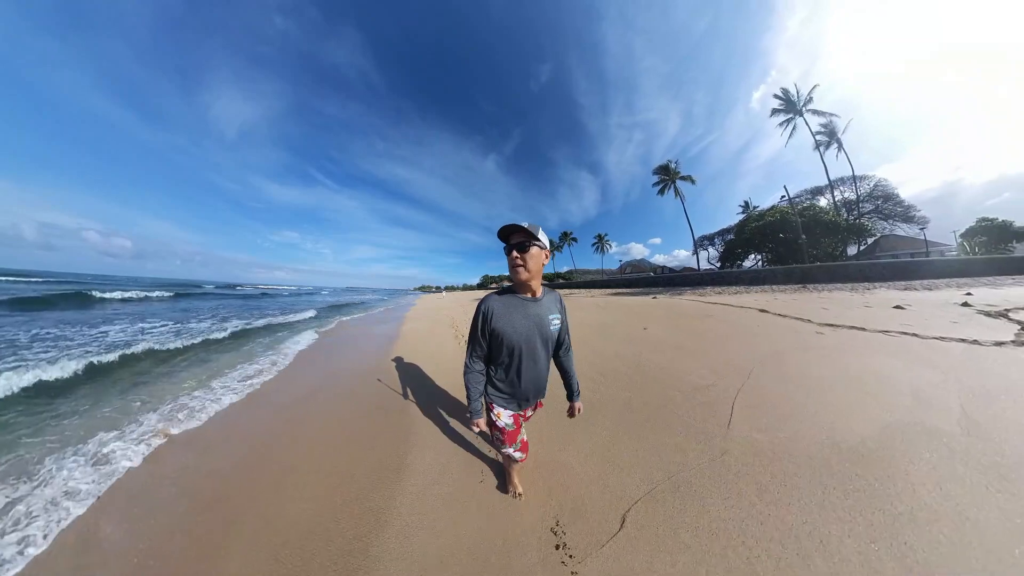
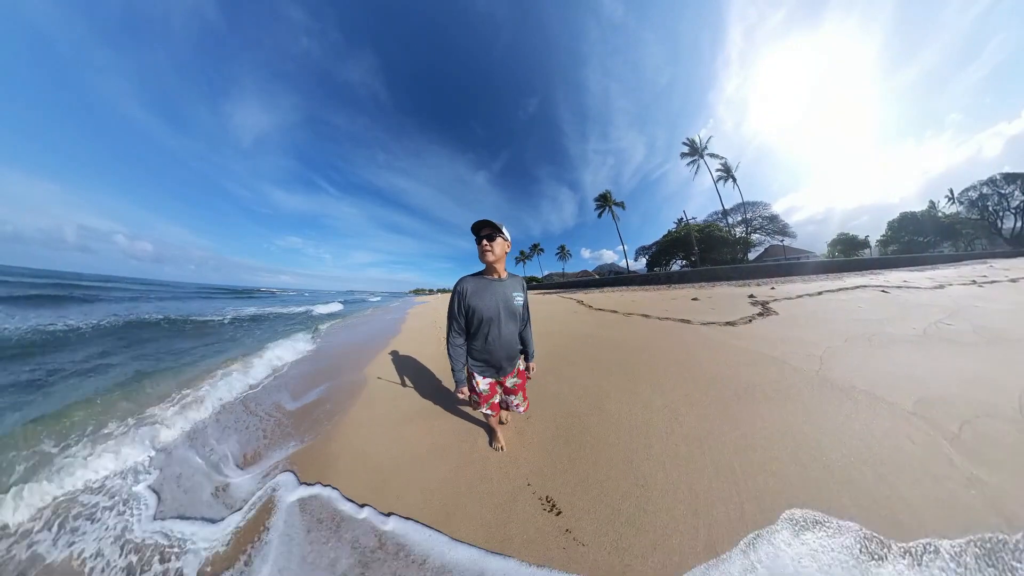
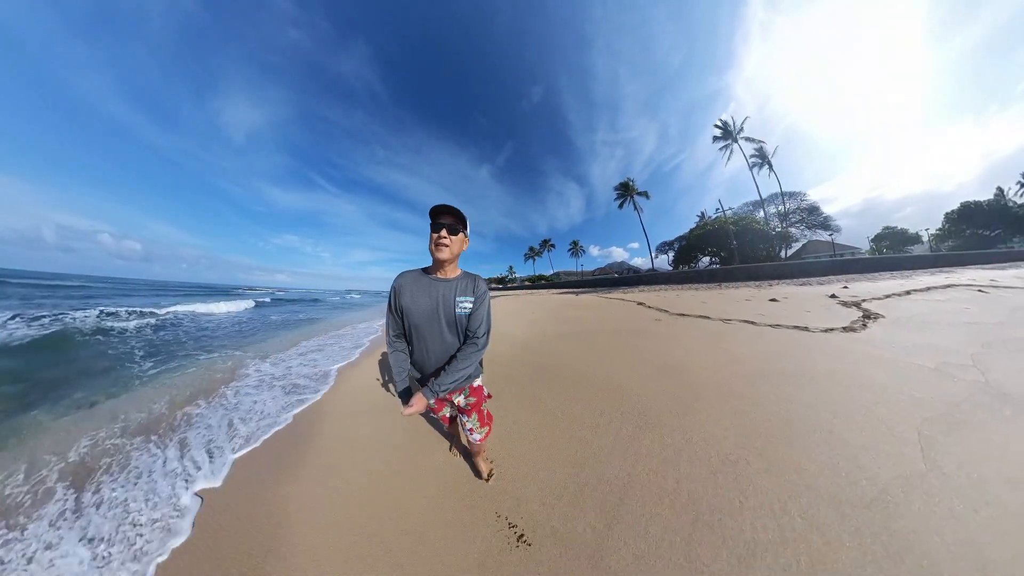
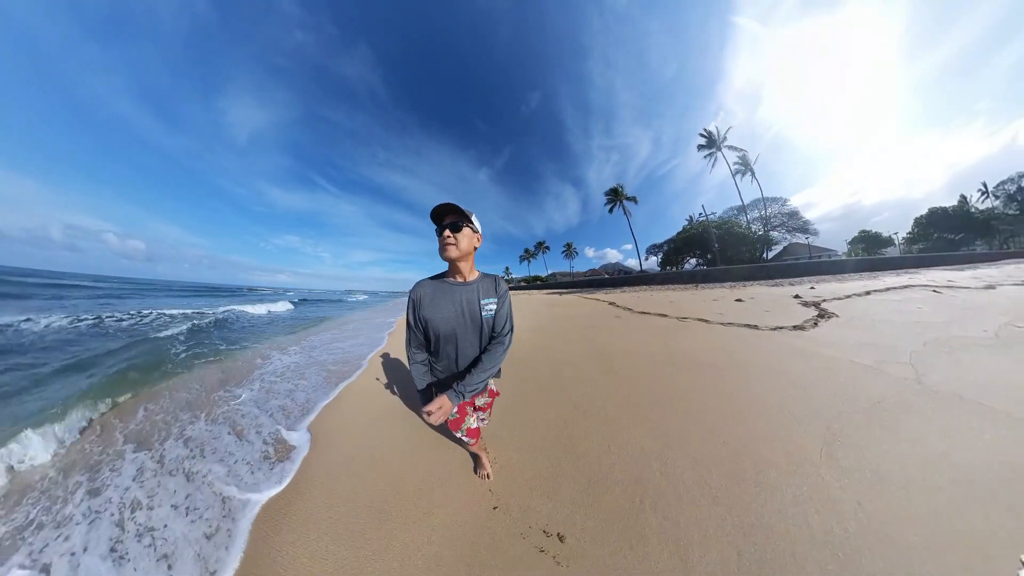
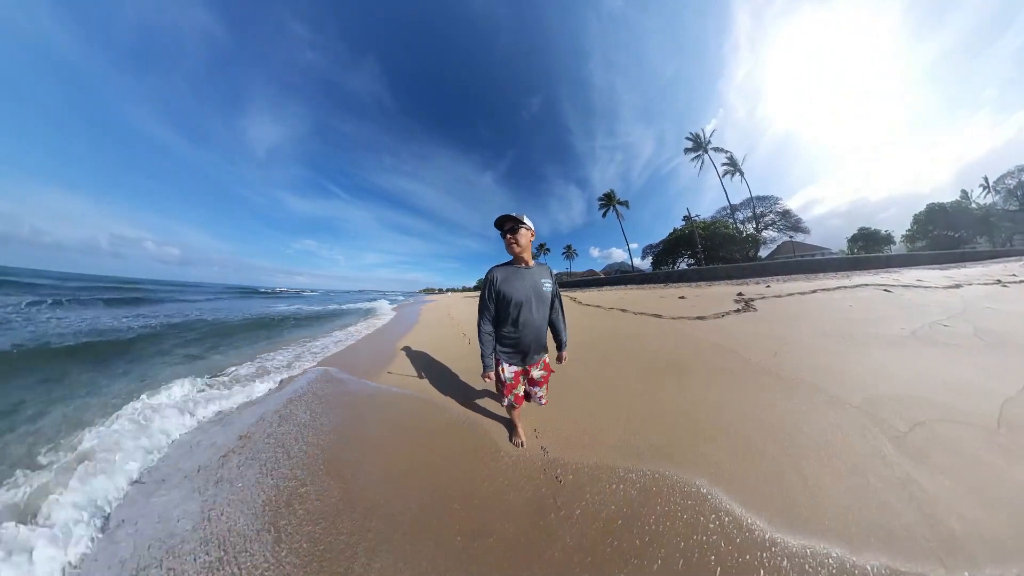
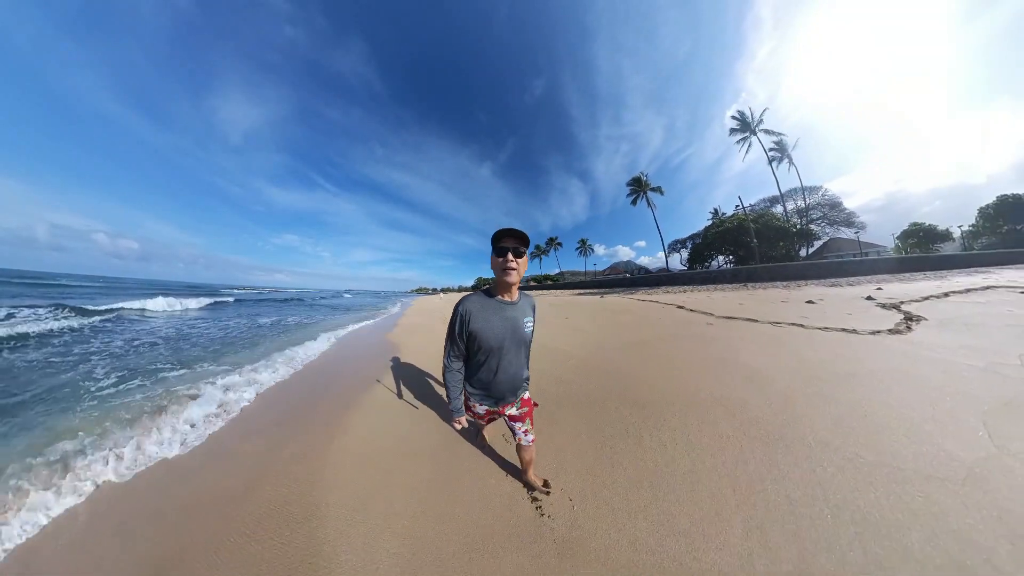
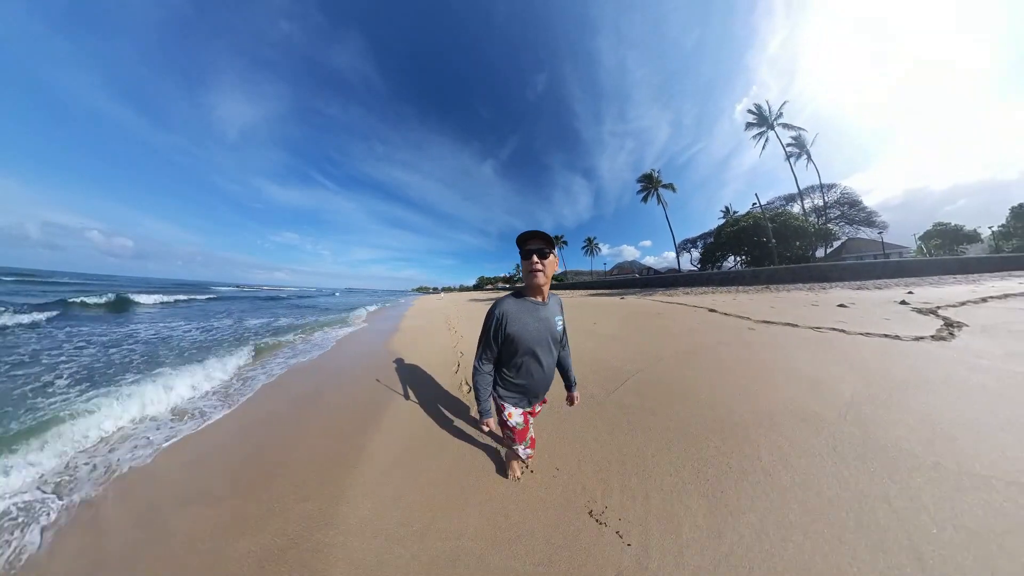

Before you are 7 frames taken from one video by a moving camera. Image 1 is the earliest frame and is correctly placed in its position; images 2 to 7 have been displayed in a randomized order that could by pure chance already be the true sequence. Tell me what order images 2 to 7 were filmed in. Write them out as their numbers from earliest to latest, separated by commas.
7, 6, 3, 4, 2, 5
